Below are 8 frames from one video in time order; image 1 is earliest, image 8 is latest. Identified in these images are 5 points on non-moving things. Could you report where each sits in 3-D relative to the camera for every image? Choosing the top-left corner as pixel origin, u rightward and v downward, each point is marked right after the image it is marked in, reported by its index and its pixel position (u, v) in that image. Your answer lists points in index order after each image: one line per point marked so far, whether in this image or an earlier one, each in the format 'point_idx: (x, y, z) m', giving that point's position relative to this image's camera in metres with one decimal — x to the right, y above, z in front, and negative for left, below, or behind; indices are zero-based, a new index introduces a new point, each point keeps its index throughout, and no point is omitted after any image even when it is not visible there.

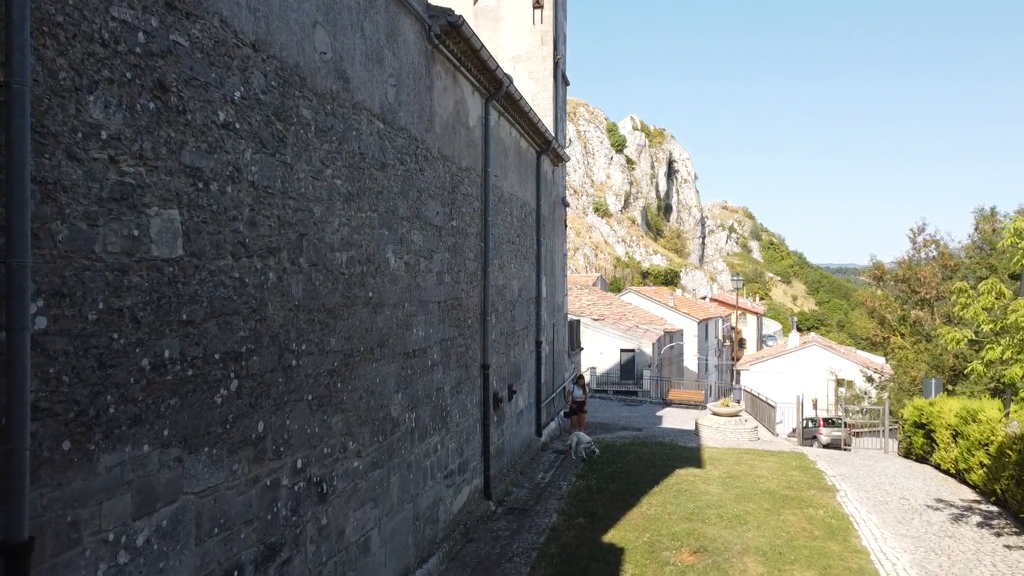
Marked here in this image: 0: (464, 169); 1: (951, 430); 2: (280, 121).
0: (-0.4, +1.0, +7.2) m
1: (+4.9, -1.6, +9.9) m
2: (-1.0, +0.7, +3.9) m
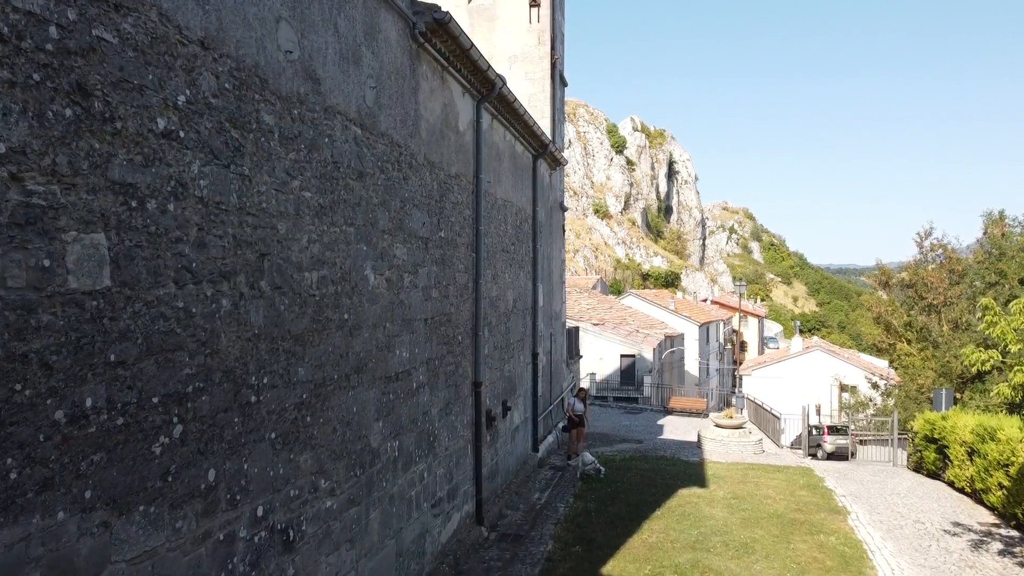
0: (-0.4, +0.9, +6.8) m
1: (+4.8, -1.7, +9.4) m
2: (-1.1, +0.6, +3.4) m
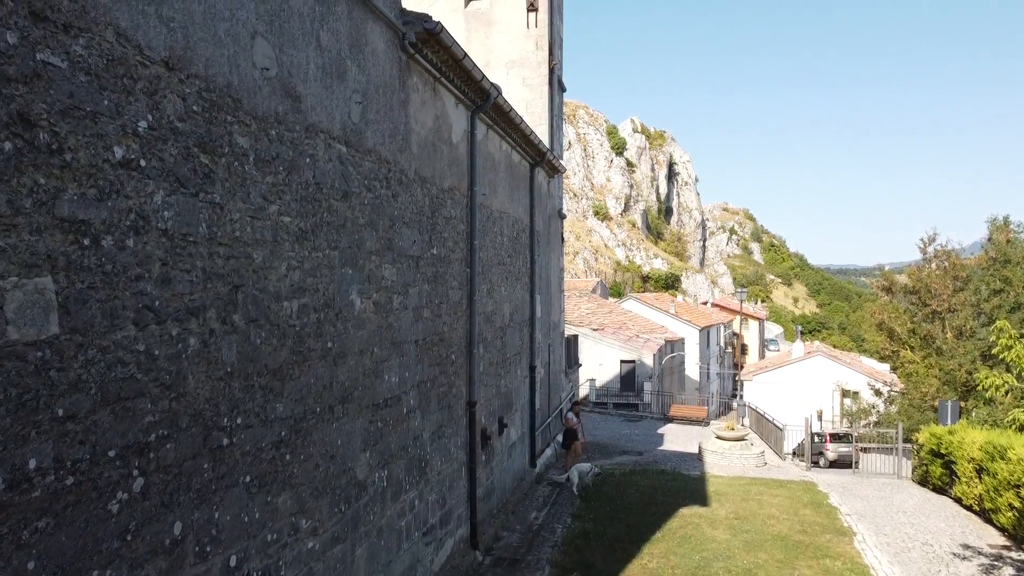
0: (-0.5, +0.7, +6.5) m
1: (+4.8, -1.8, +9.2) m
2: (-1.1, +0.5, +3.2) m
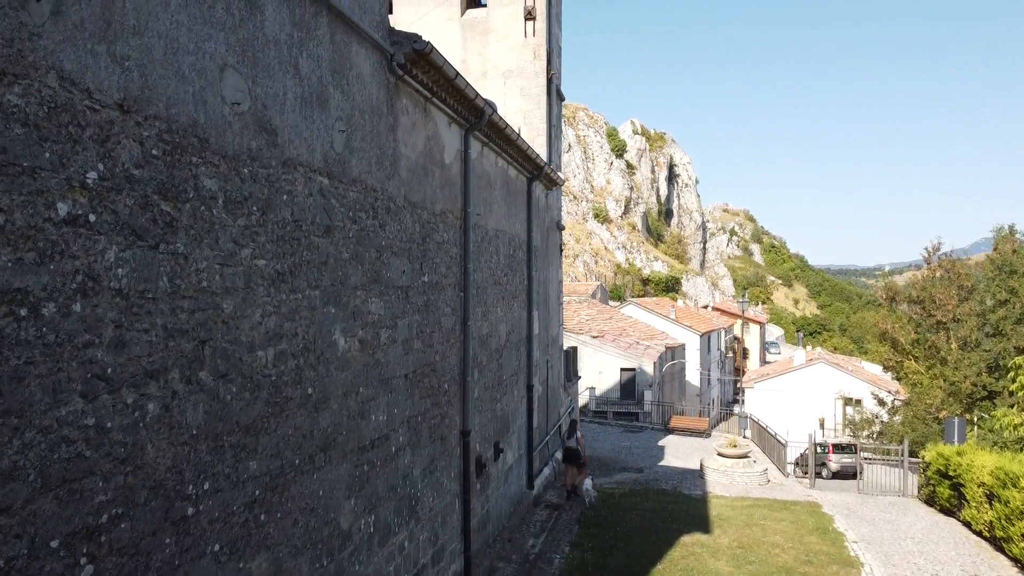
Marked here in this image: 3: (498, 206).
0: (-0.5, +0.5, +6.3) m
1: (+4.7, -2.0, +8.9) m
2: (-1.1, +0.3, +2.9) m
3: (-0.1, +0.8, +8.5) m
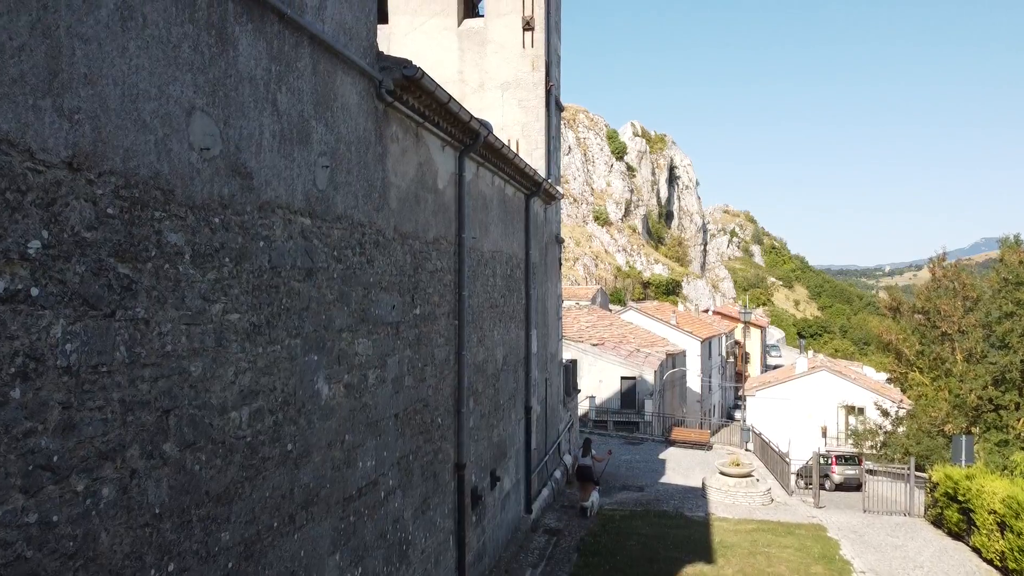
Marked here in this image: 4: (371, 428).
0: (-0.5, +0.3, +6.0) m
1: (+4.7, -2.2, +8.7) m
2: (-1.2, +0.1, +2.7) m
3: (-0.2, +0.6, +8.2) m
4: (-0.8, -0.8, +4.8) m
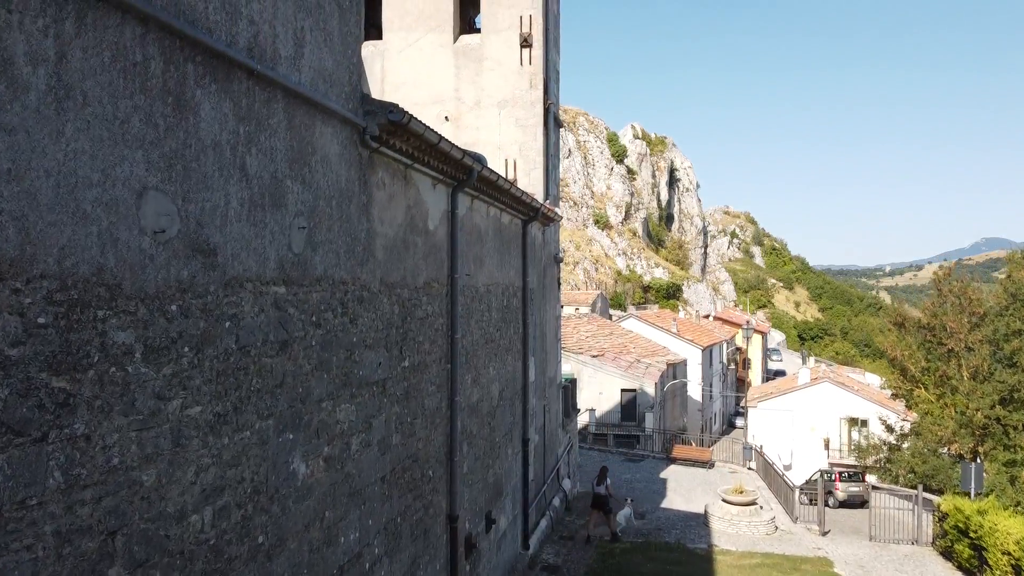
0: (-0.6, 0.0, +5.7) m
1: (+4.7, -2.5, +8.4) m
2: (-1.2, -0.2, +2.4) m
3: (-0.2, +0.3, +7.9) m
4: (-0.8, -1.1, +4.5) m
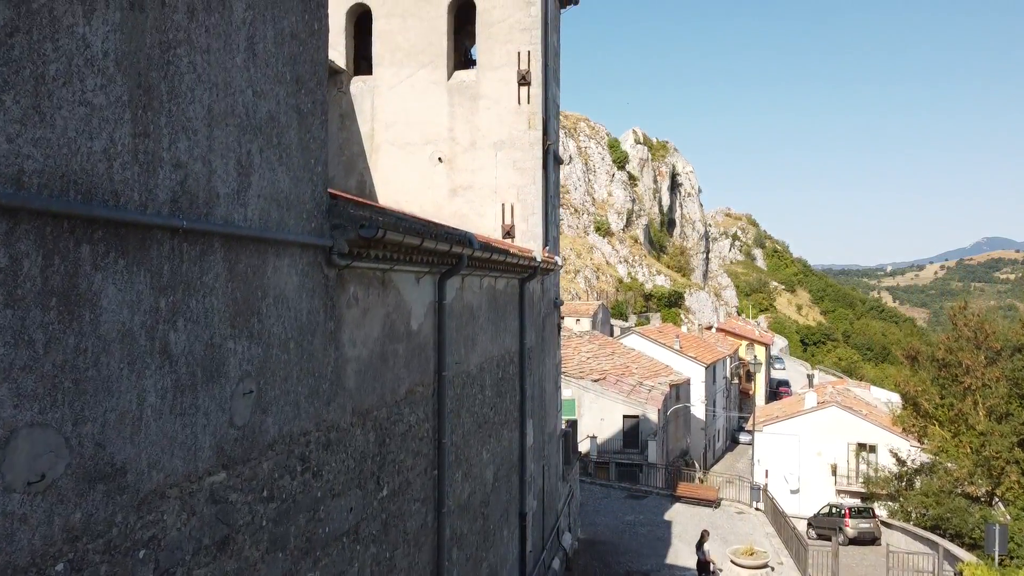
0: (-0.6, -0.6, +5.1) m
1: (+4.6, -3.2, +7.7) m
2: (-1.2, -0.9, +1.7) m
3: (-0.2, -0.4, +7.2) m
4: (-0.8, -1.7, +3.9) m
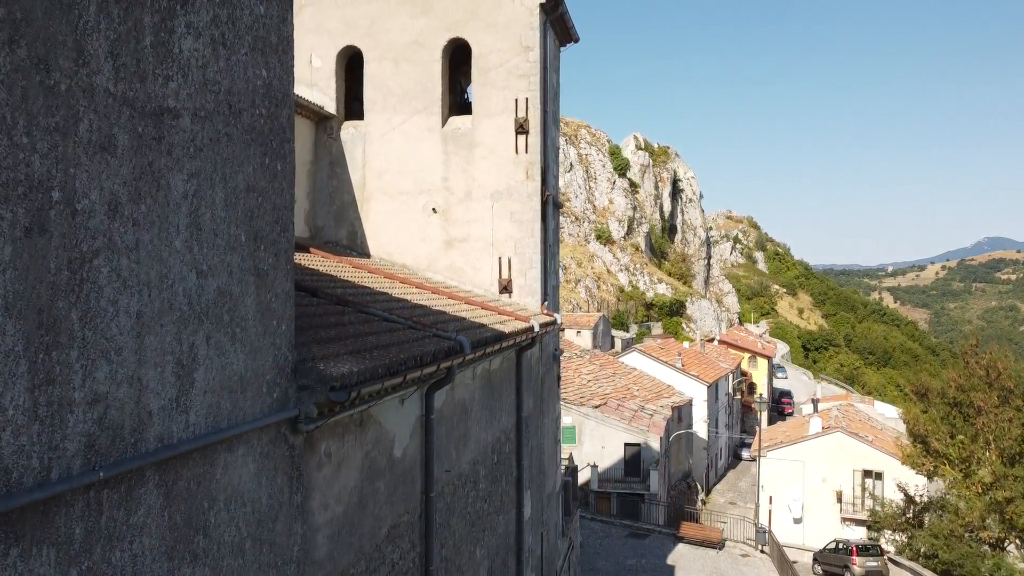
0: (-0.7, -1.3, +4.6) m
1: (+4.6, -3.8, +7.3) m
2: (-1.3, -1.5, +1.2) m
3: (-0.3, -1.0, +6.8) m
4: (-0.9, -2.4, +3.4) m
